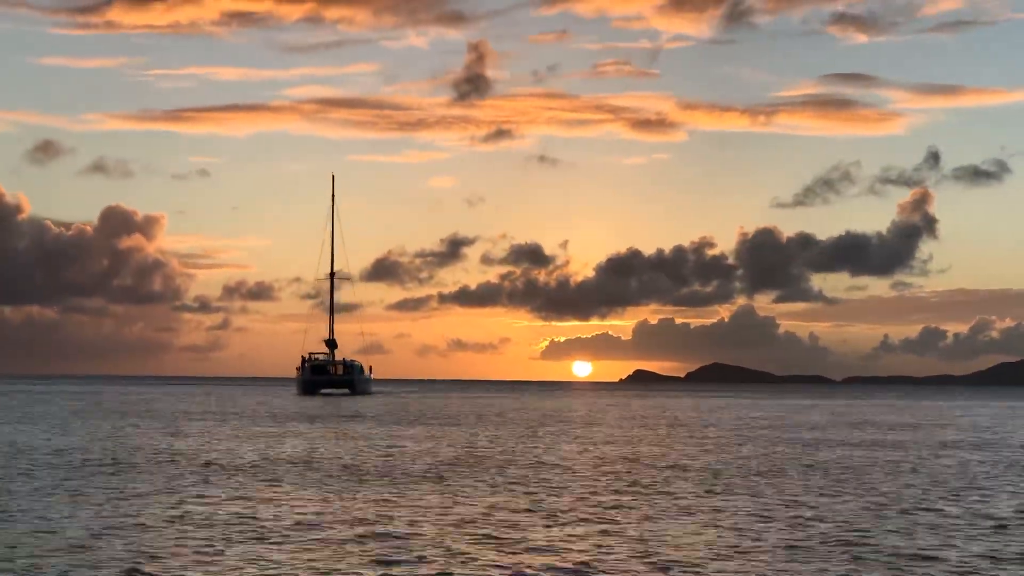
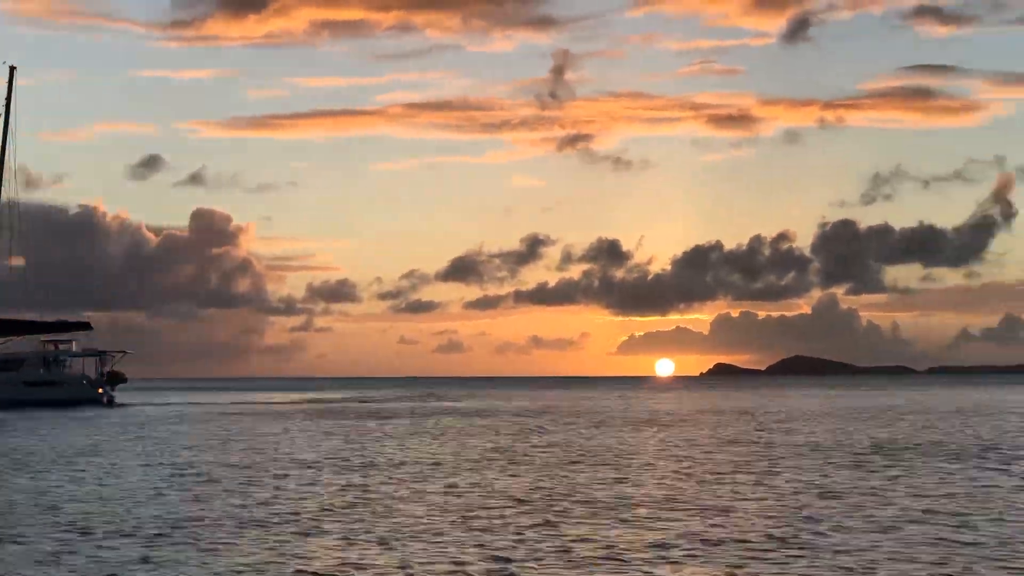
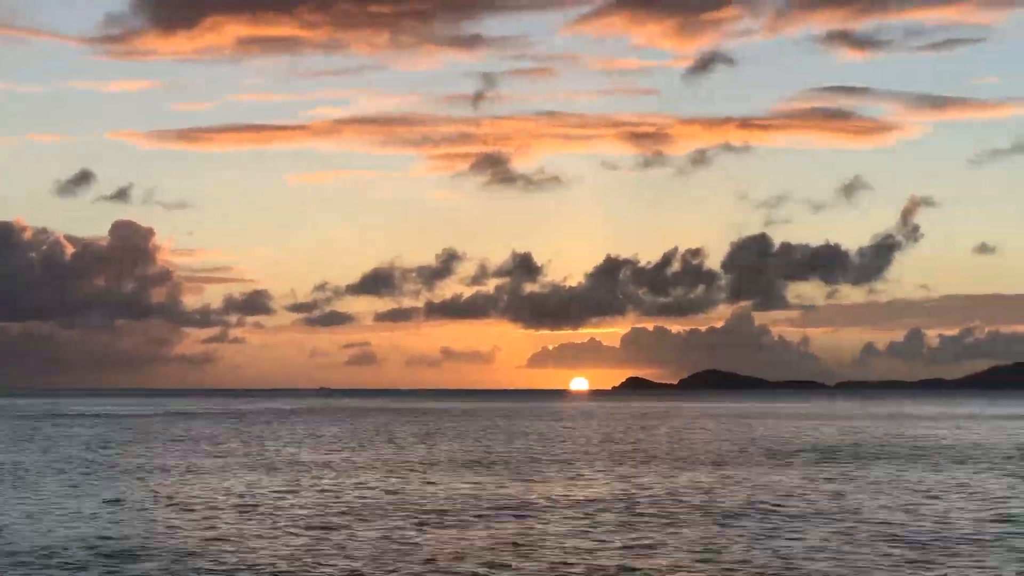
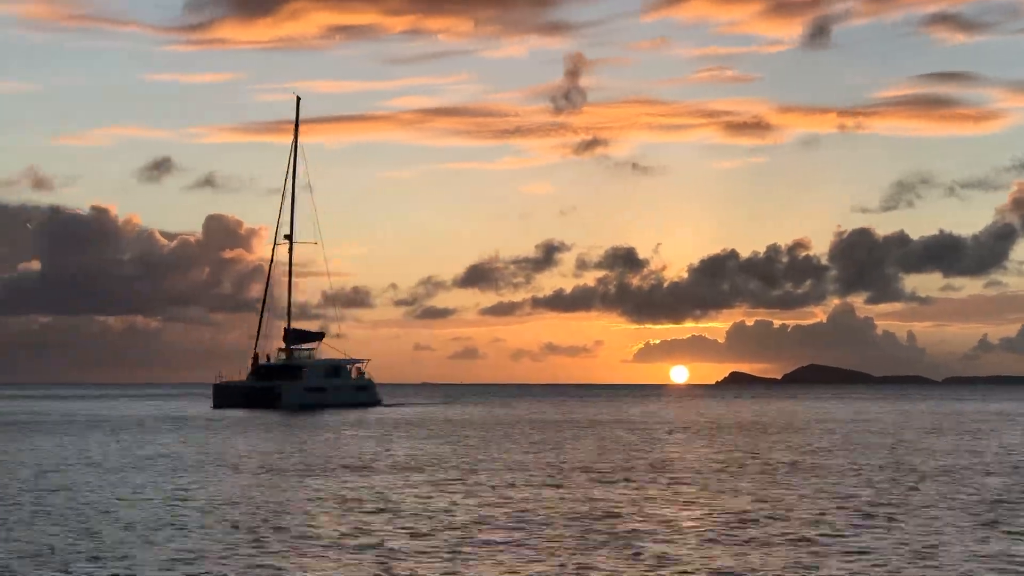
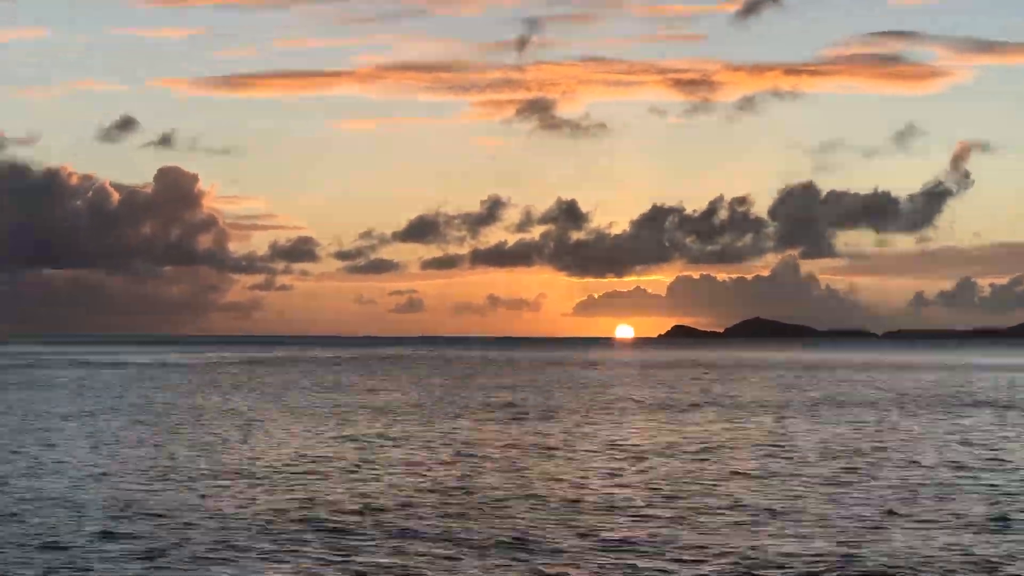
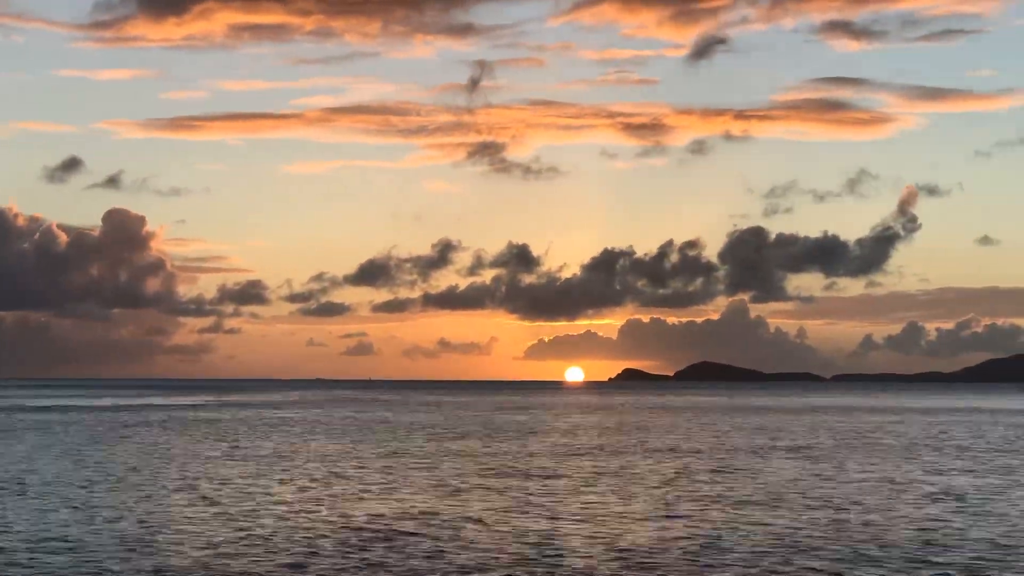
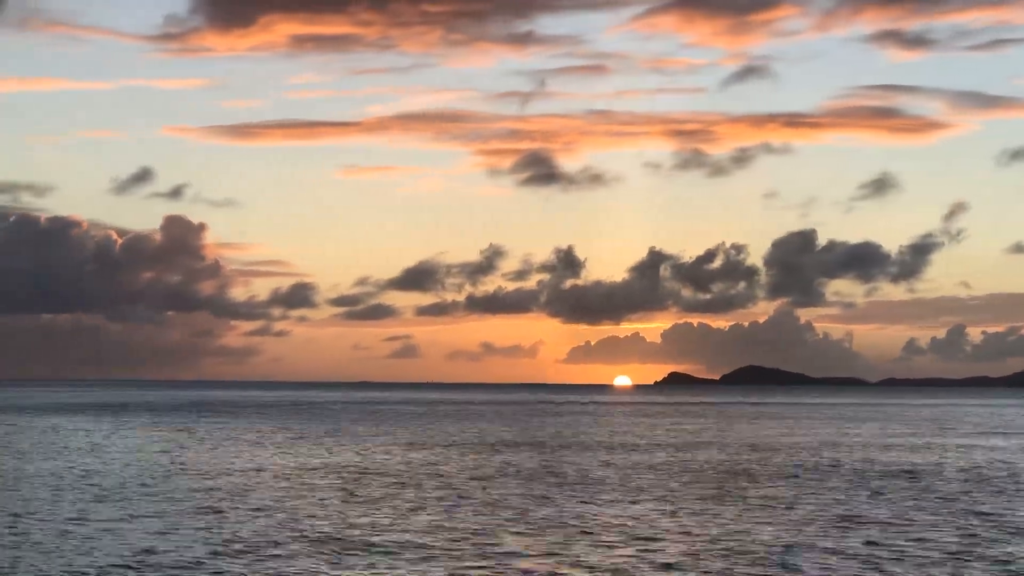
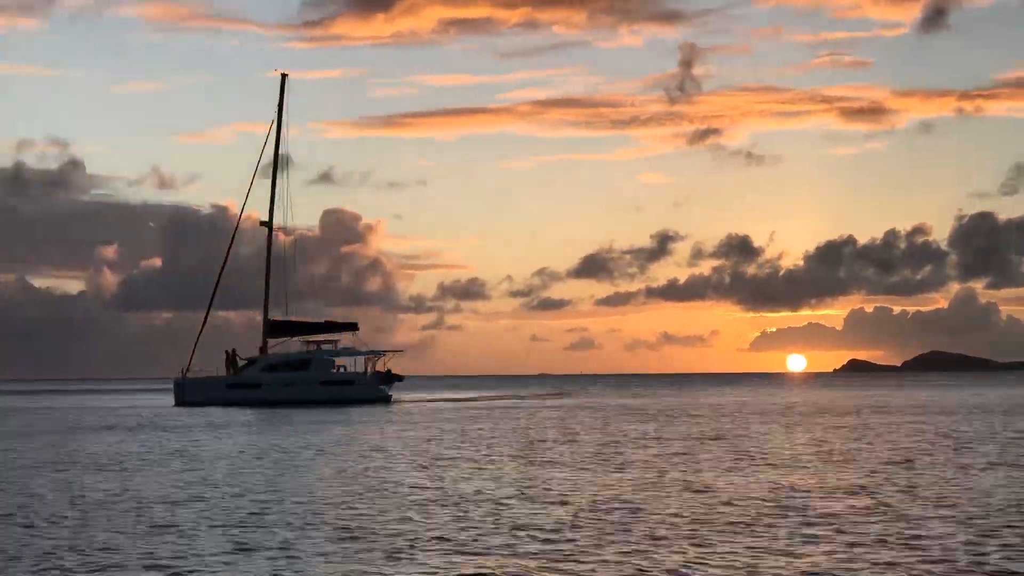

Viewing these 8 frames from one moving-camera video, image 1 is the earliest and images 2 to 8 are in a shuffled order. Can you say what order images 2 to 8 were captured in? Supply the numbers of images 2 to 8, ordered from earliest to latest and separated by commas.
4, 8, 2, 6, 5, 3, 7
